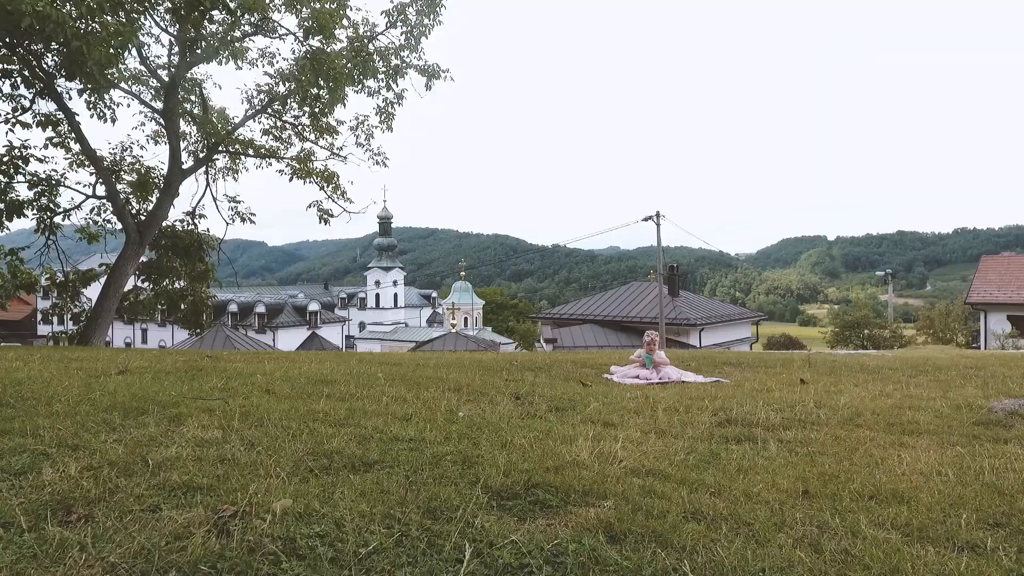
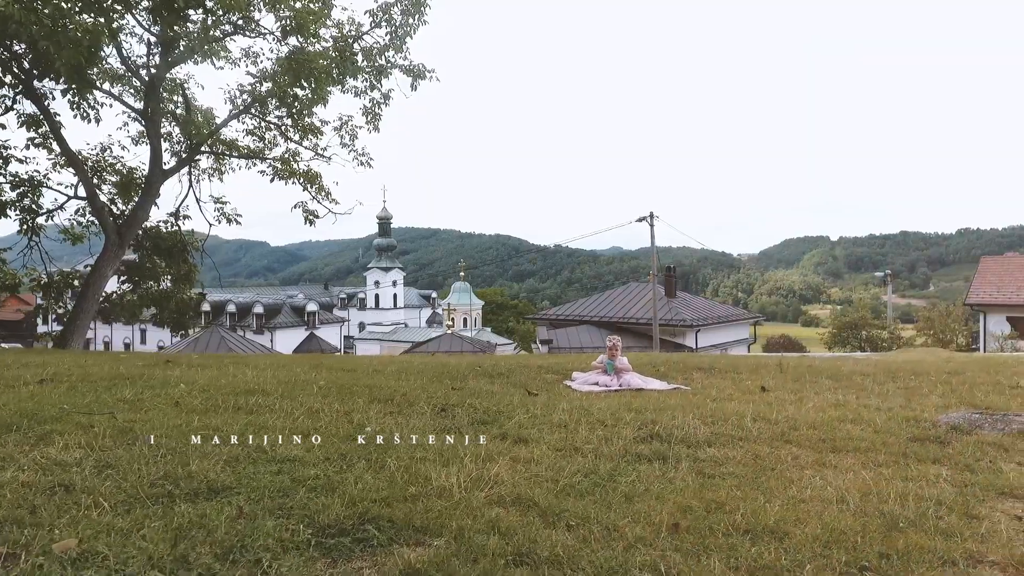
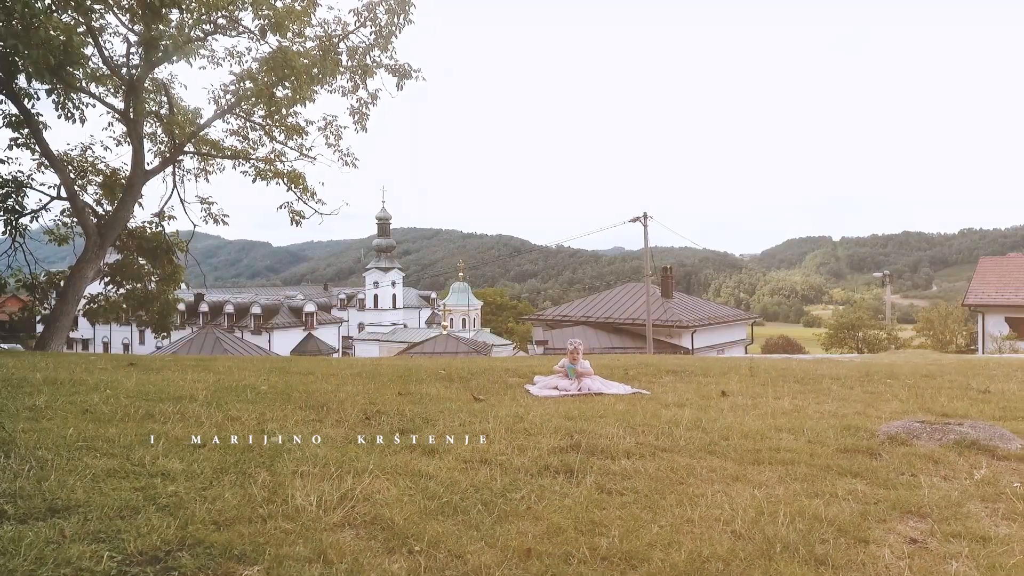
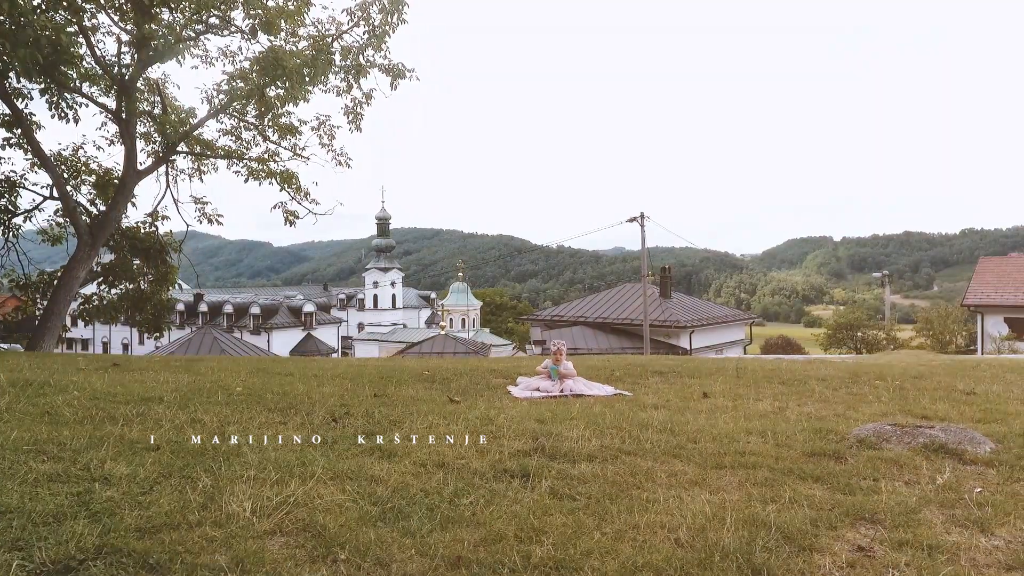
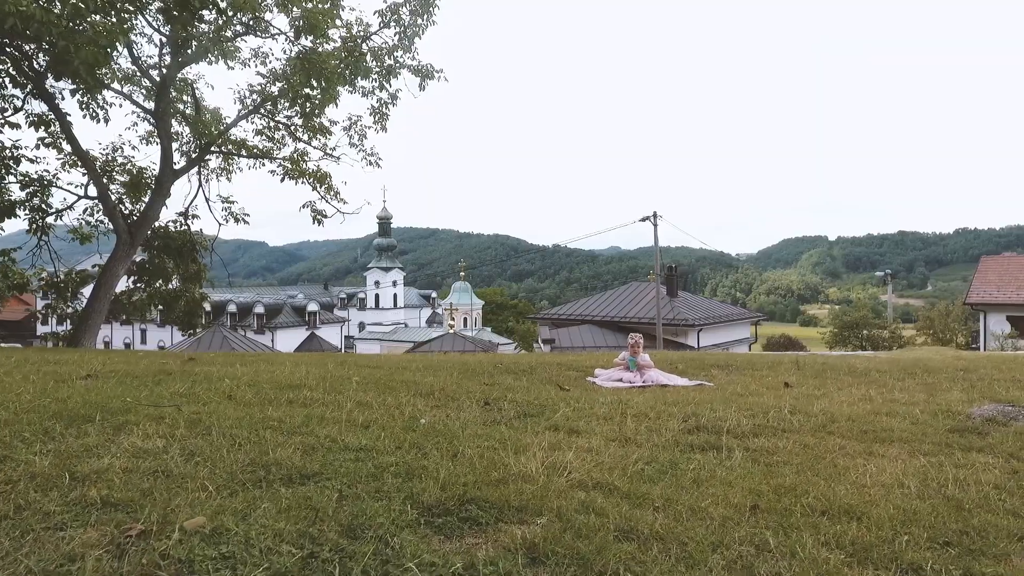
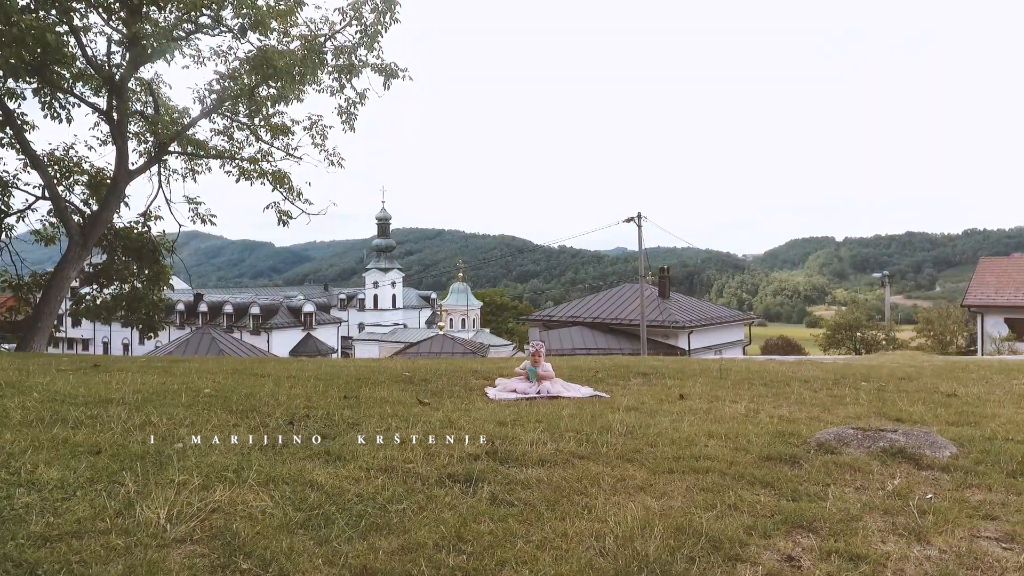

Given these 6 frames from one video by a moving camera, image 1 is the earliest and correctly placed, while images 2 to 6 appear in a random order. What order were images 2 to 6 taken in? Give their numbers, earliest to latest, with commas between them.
5, 2, 3, 4, 6
